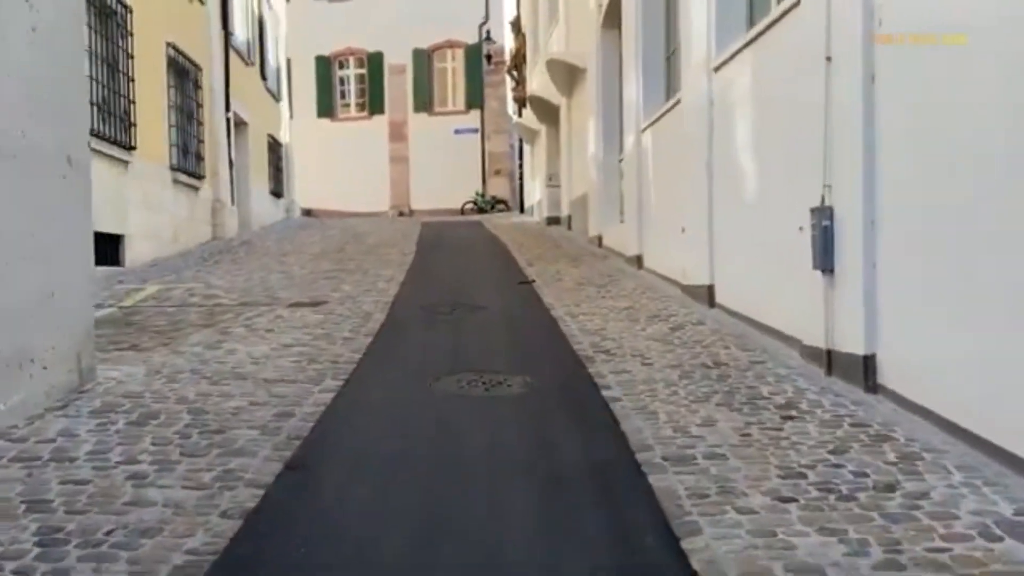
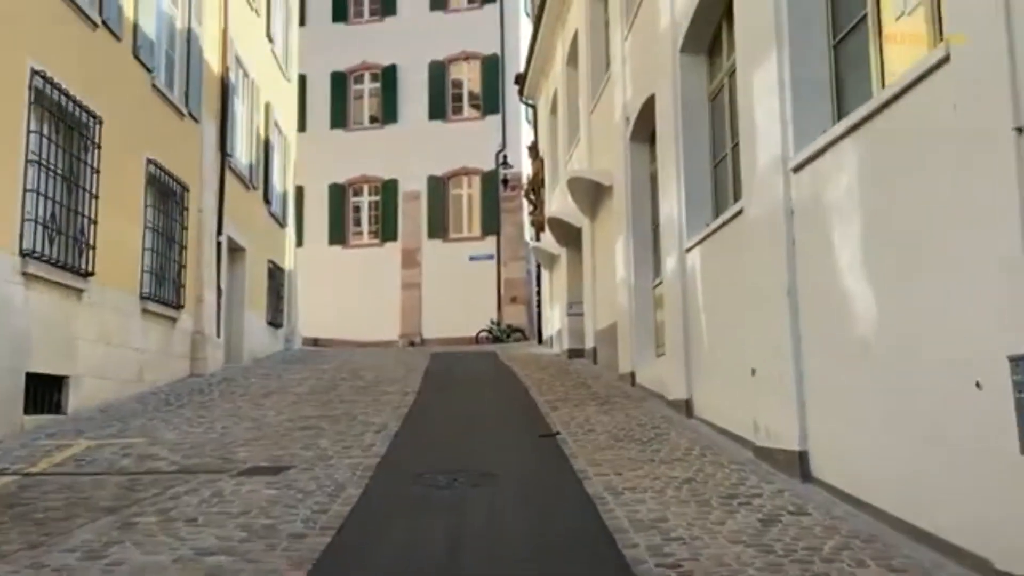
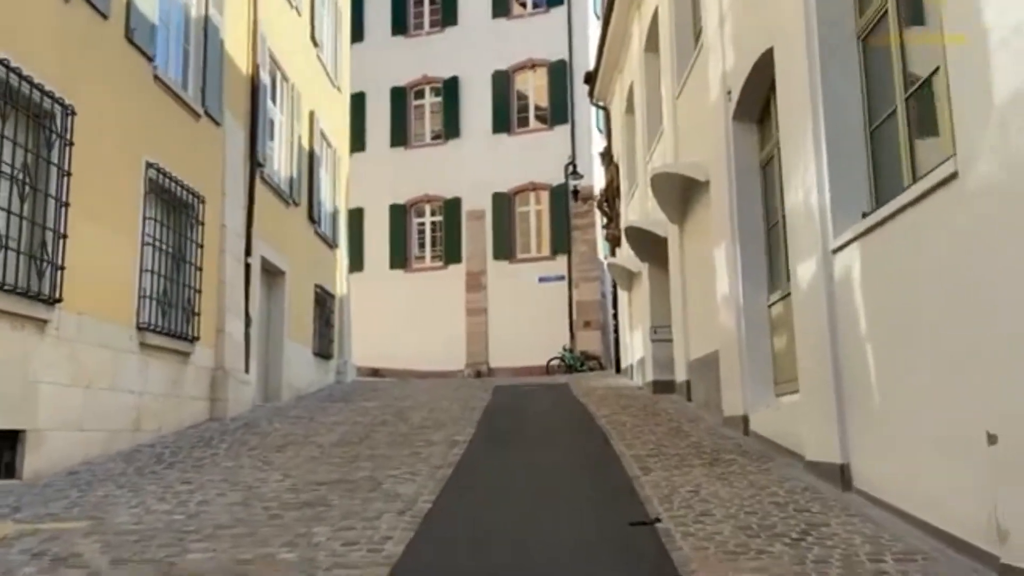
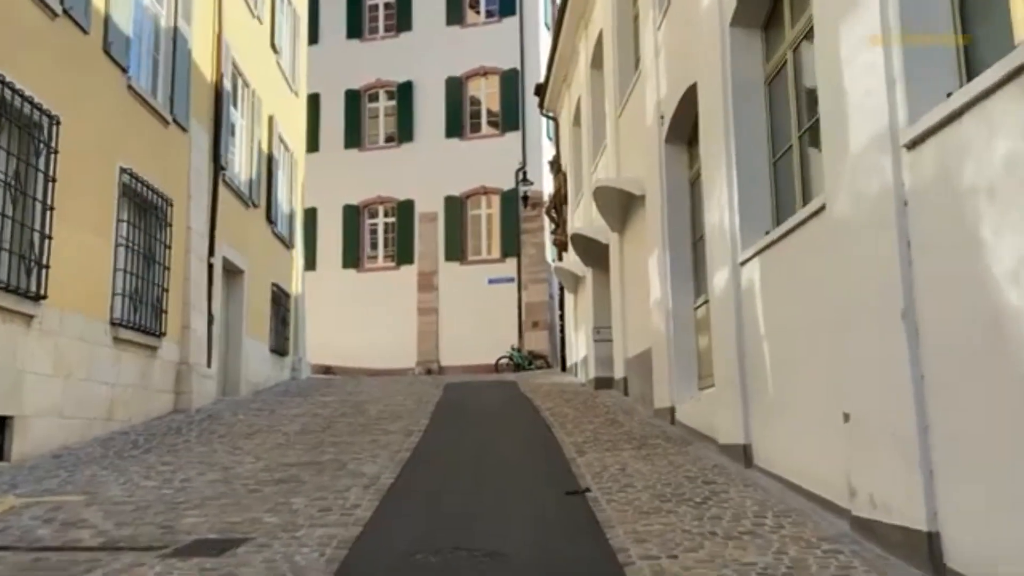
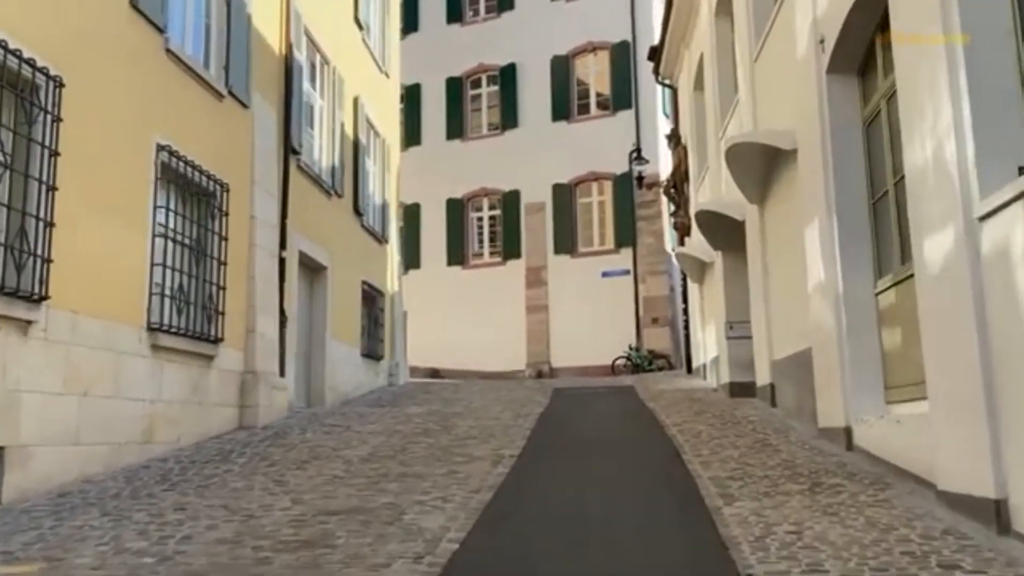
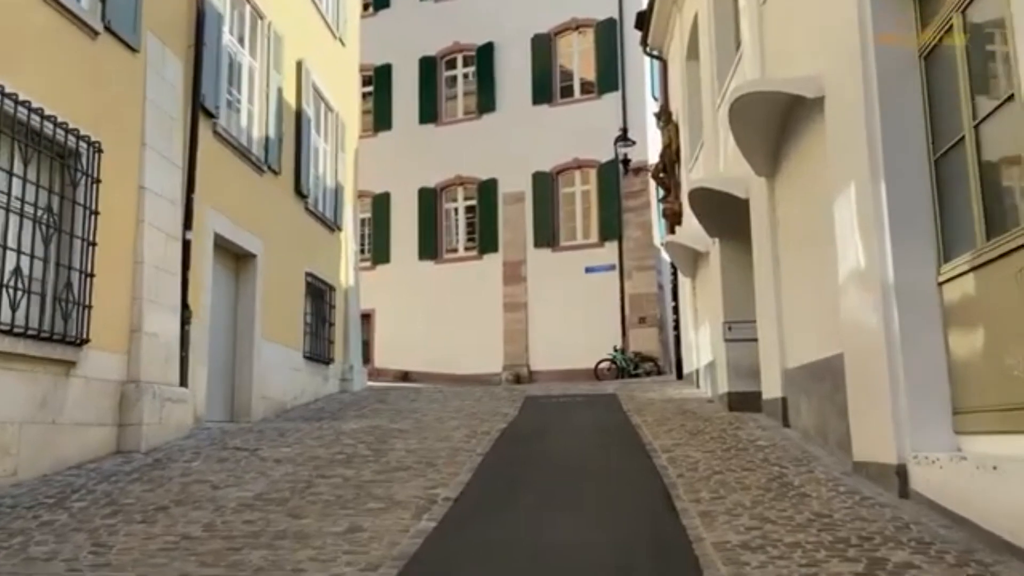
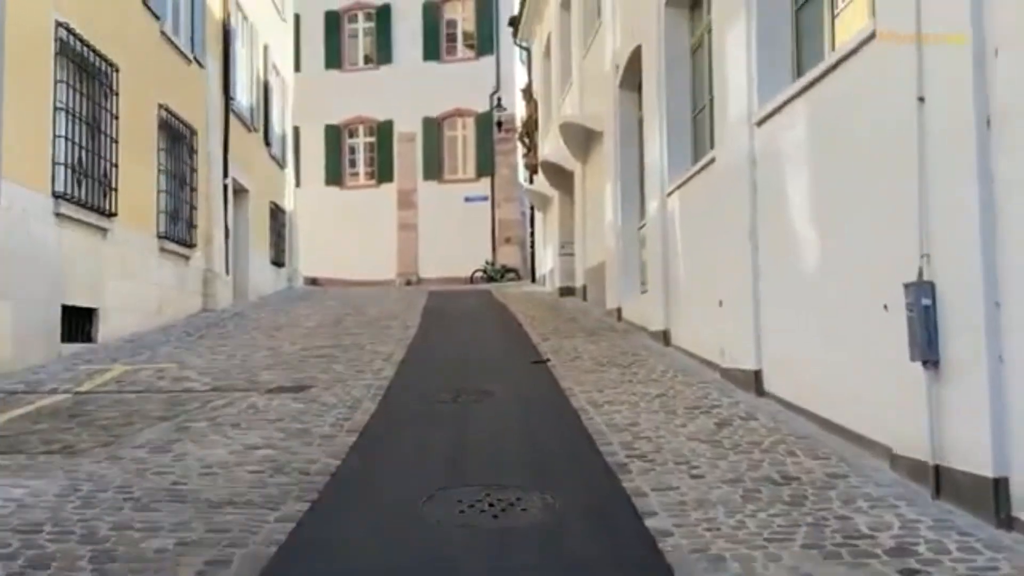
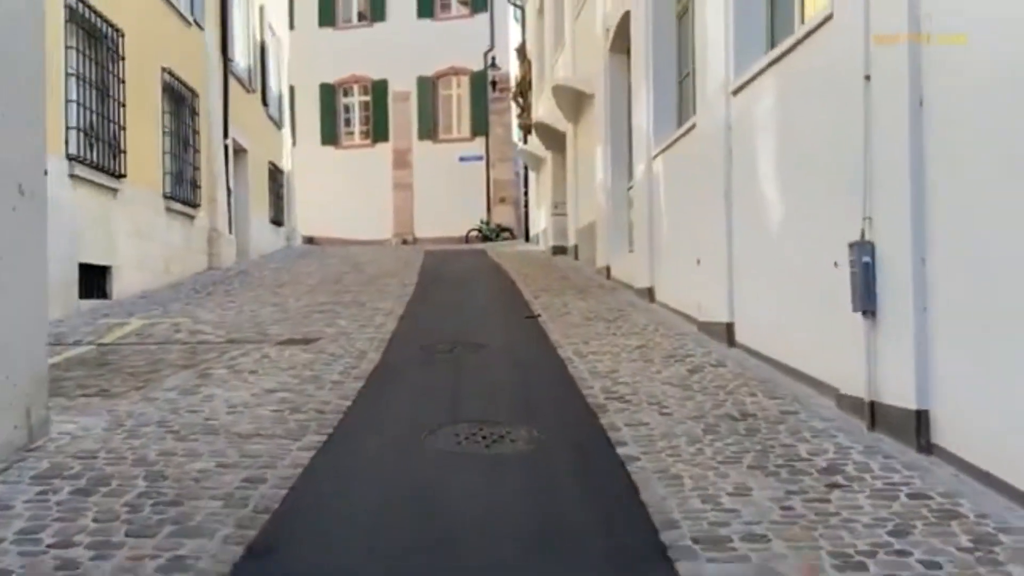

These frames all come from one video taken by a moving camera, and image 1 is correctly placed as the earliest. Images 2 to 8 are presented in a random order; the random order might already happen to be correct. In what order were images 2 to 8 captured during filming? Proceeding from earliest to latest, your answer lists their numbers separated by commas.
8, 7, 2, 4, 3, 5, 6
